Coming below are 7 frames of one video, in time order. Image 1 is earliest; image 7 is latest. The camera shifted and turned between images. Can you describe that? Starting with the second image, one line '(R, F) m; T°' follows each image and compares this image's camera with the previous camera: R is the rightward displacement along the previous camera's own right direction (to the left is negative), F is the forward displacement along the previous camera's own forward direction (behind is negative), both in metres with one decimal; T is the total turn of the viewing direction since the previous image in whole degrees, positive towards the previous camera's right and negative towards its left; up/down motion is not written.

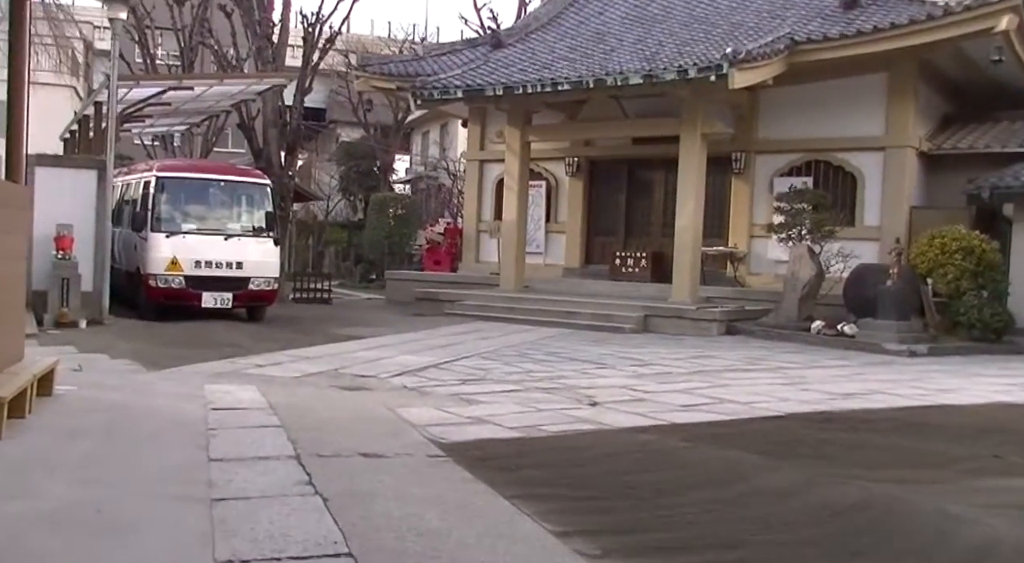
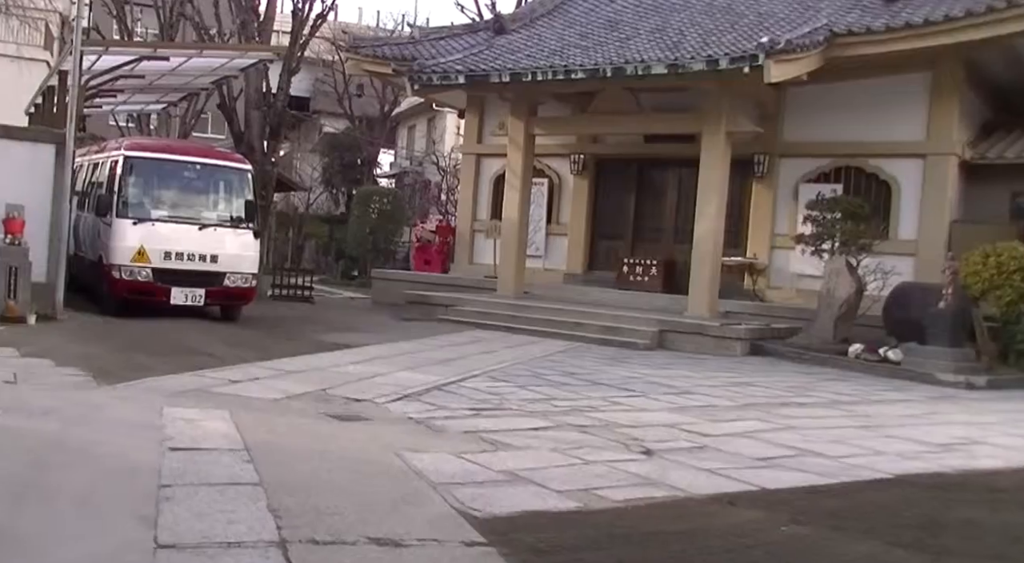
(-0.4, +1.5) m; +1°
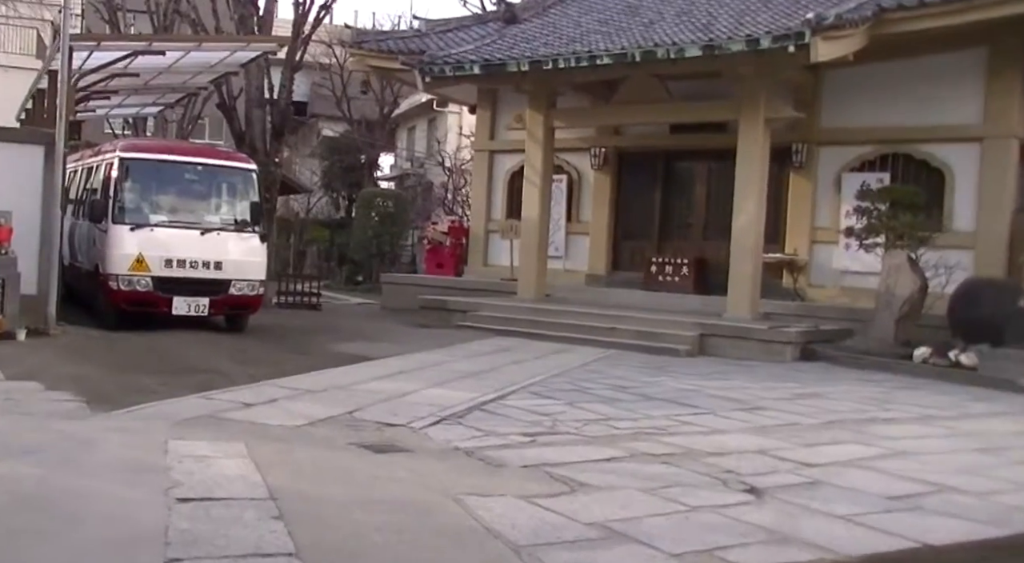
(-0.4, +1.0) m; 0°
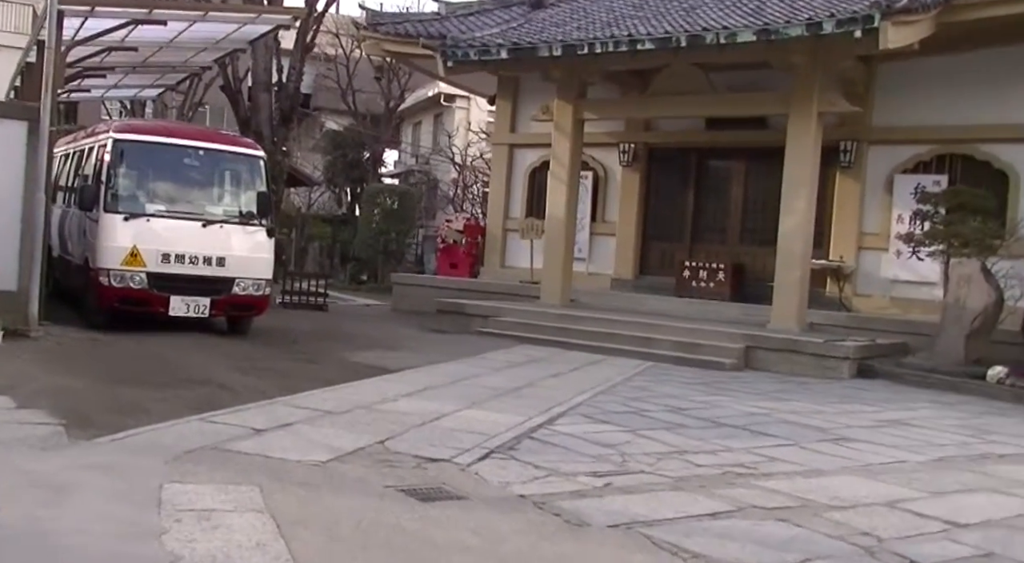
(-0.4, +1.1) m; 0°
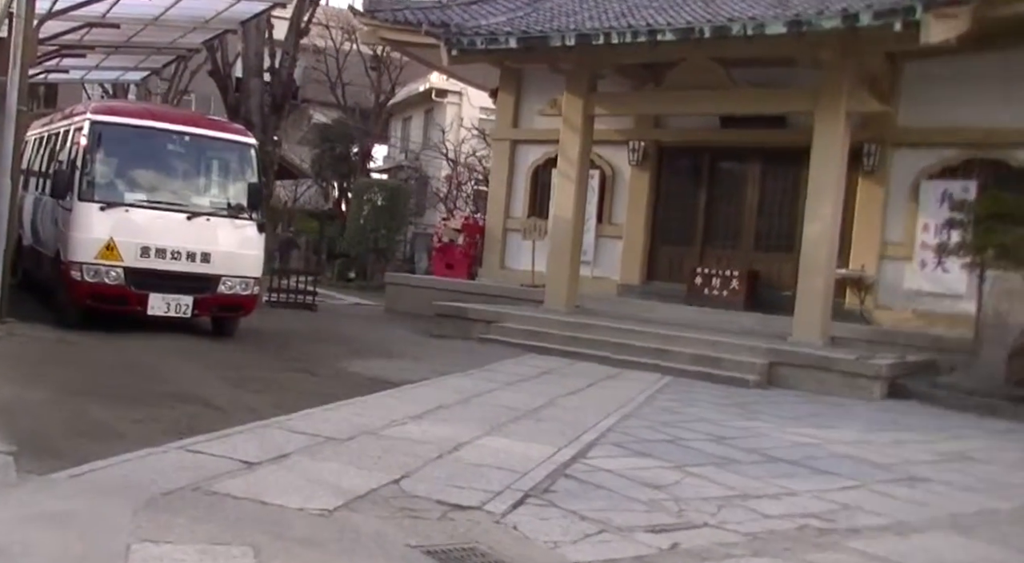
(-0.3, +0.9) m; +1°
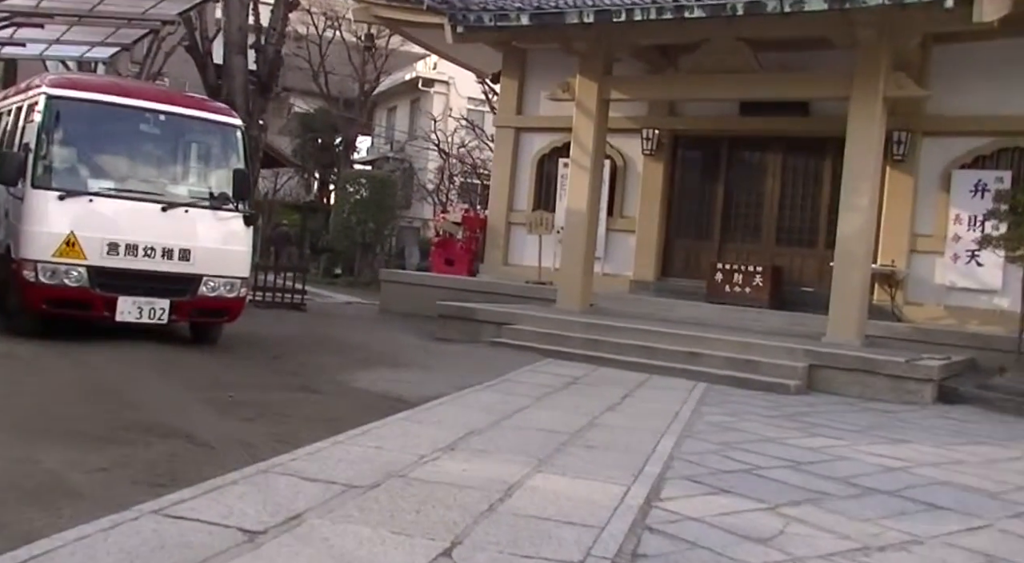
(-0.4, +1.1) m; +1°
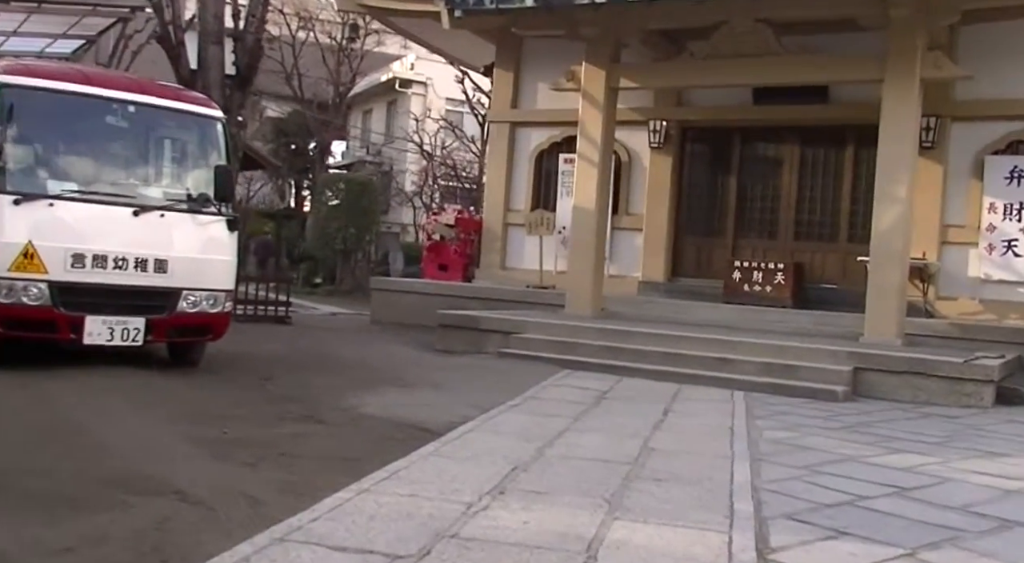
(-0.4, +1.0) m; +1°
